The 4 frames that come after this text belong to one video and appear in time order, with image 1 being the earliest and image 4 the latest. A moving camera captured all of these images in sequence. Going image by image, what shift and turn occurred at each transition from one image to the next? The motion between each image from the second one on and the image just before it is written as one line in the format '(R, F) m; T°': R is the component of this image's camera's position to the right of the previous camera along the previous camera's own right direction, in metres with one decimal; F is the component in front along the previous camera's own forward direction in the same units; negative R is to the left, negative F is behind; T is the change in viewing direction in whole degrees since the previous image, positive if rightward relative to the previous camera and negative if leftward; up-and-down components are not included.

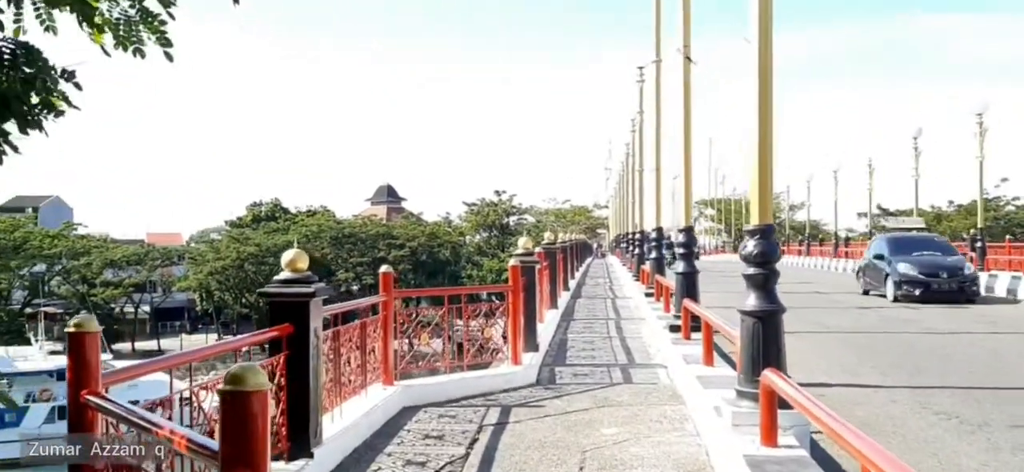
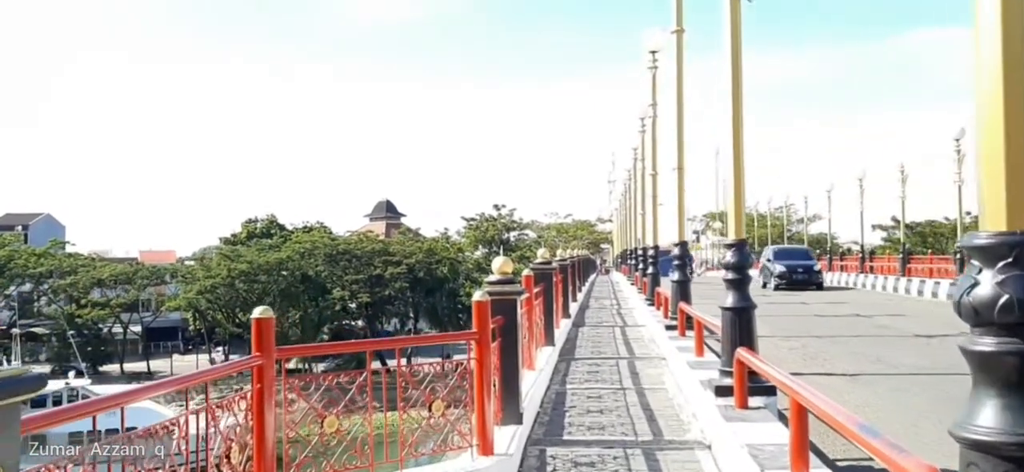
(+0.2, +2.9) m; 0°
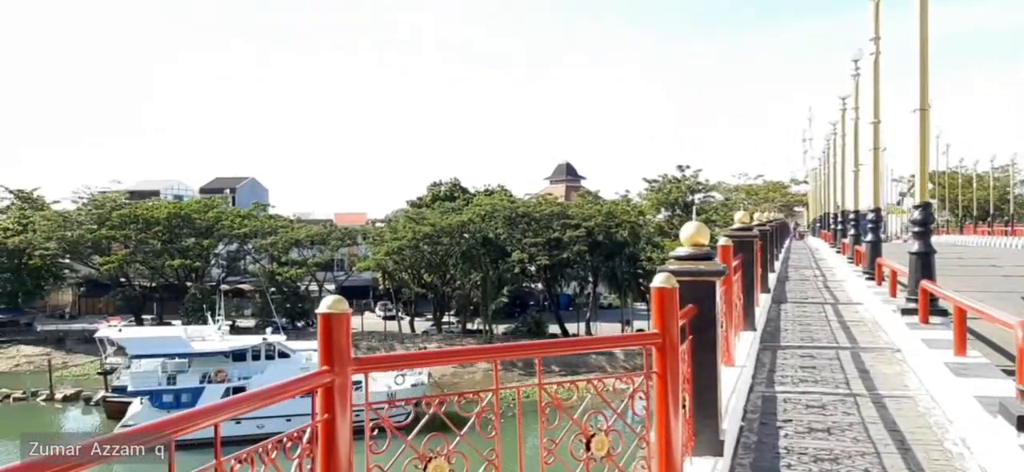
(-0.1, +1.7) m; -12°
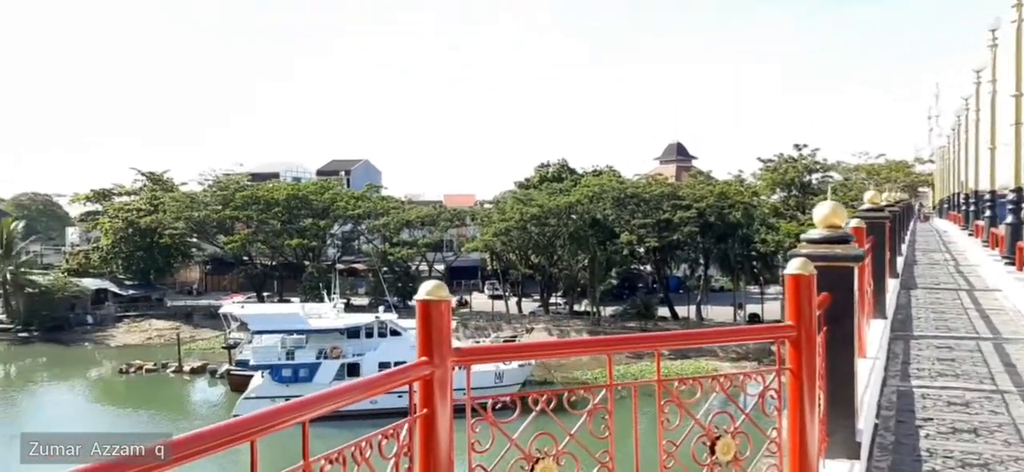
(0.0, +0.2) m; -7°
